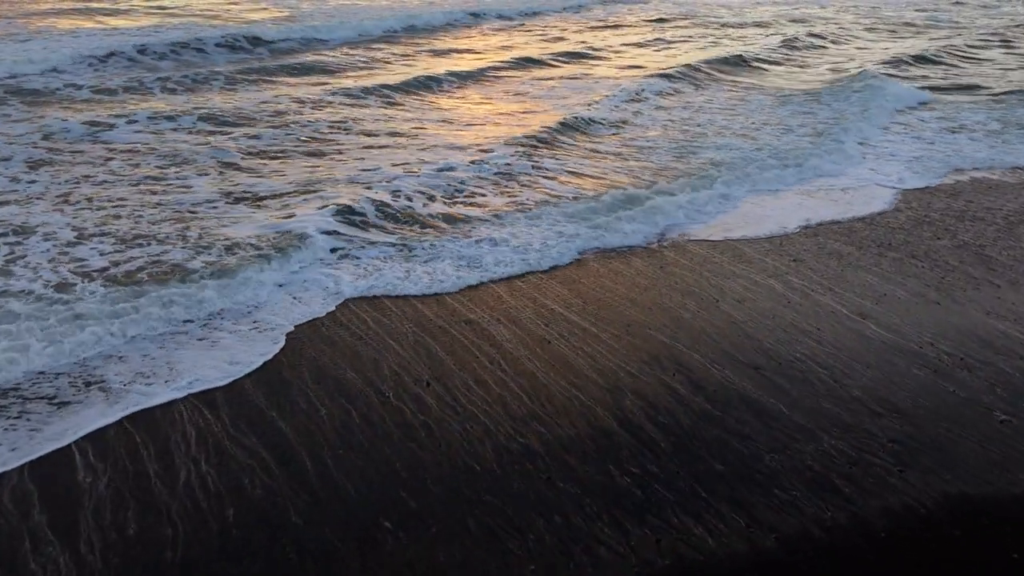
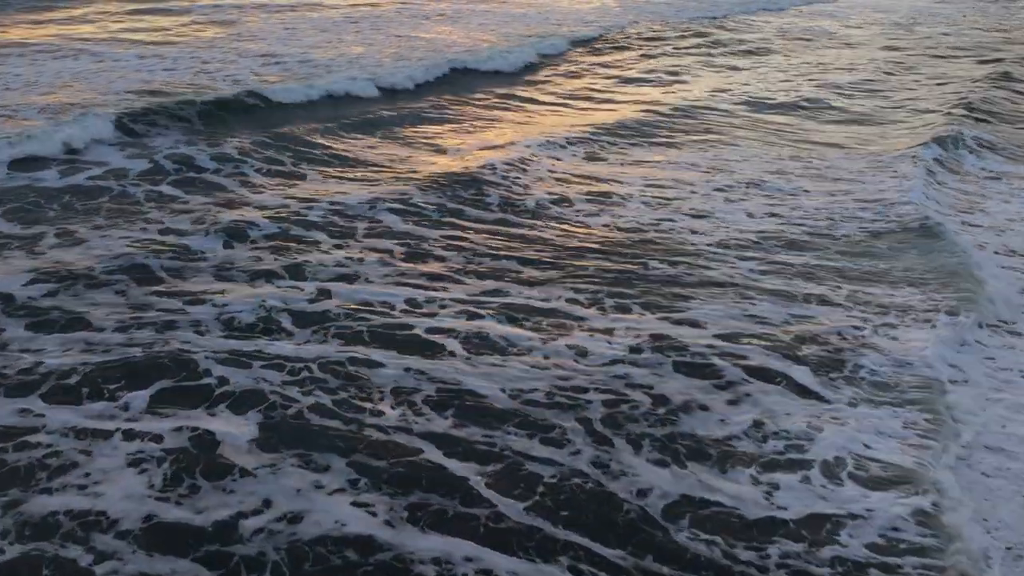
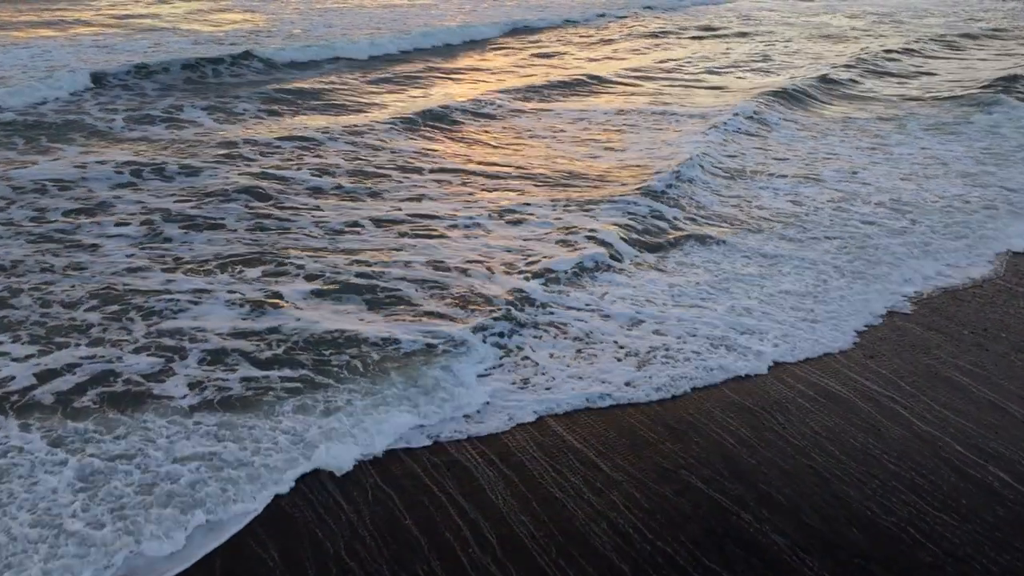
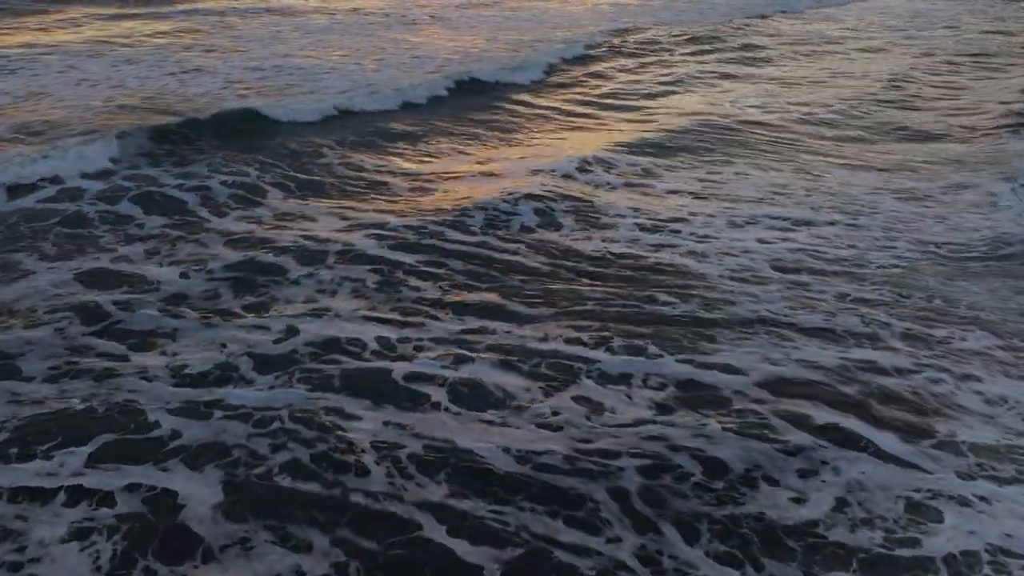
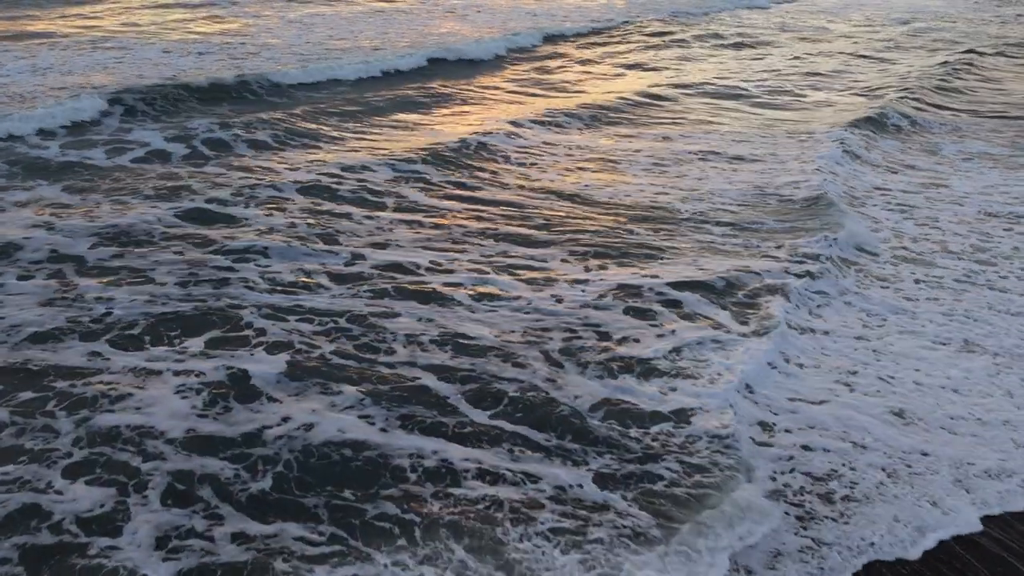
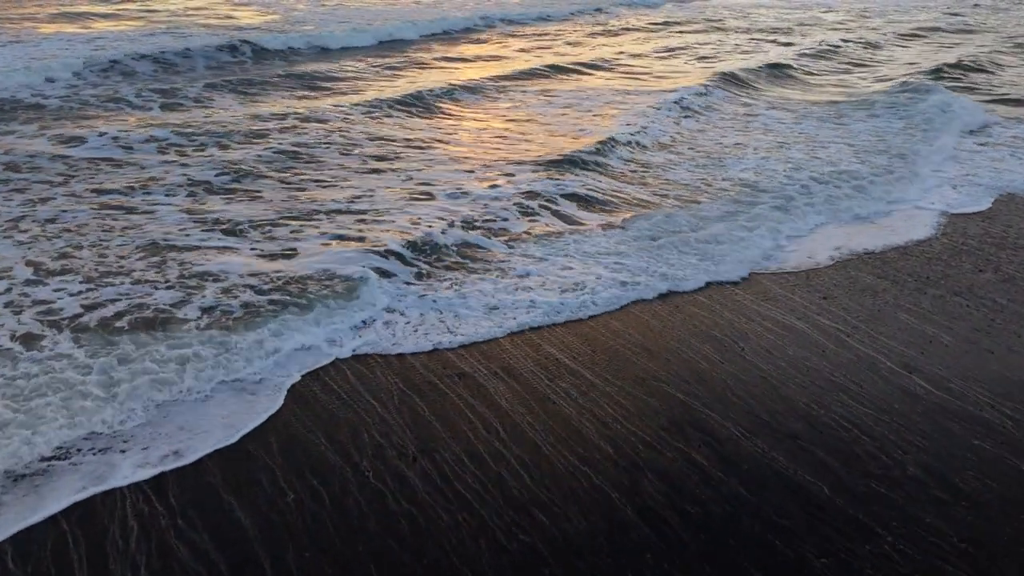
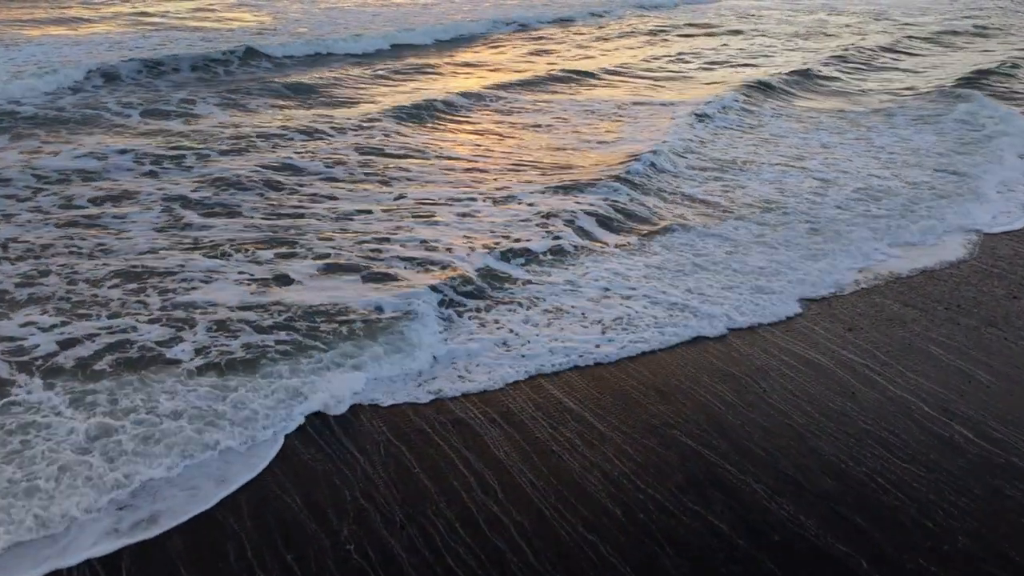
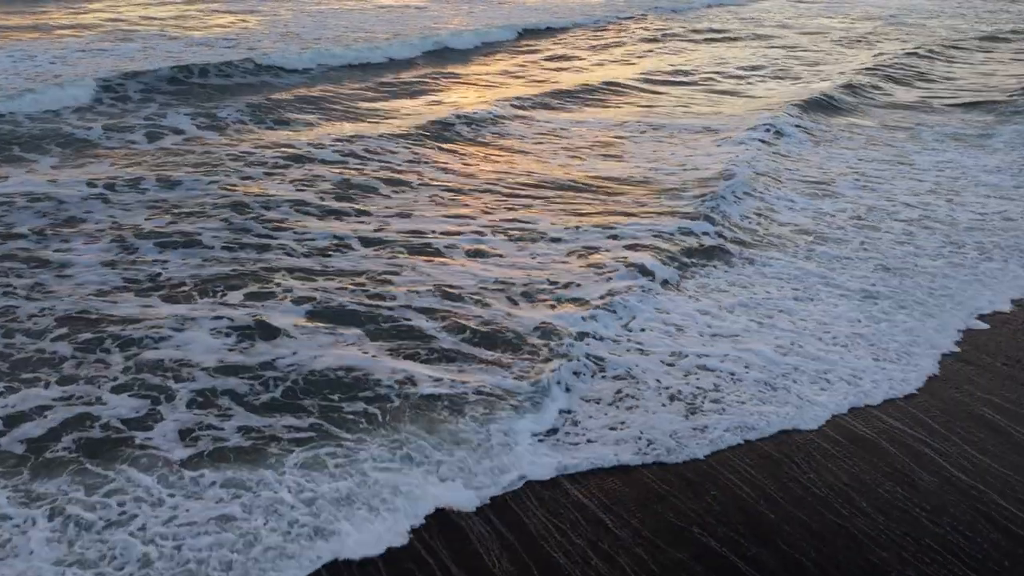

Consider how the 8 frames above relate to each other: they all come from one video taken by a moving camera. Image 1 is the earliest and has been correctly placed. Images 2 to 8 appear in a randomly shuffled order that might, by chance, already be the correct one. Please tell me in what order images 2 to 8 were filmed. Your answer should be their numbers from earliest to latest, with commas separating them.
6, 7, 3, 8, 5, 2, 4
